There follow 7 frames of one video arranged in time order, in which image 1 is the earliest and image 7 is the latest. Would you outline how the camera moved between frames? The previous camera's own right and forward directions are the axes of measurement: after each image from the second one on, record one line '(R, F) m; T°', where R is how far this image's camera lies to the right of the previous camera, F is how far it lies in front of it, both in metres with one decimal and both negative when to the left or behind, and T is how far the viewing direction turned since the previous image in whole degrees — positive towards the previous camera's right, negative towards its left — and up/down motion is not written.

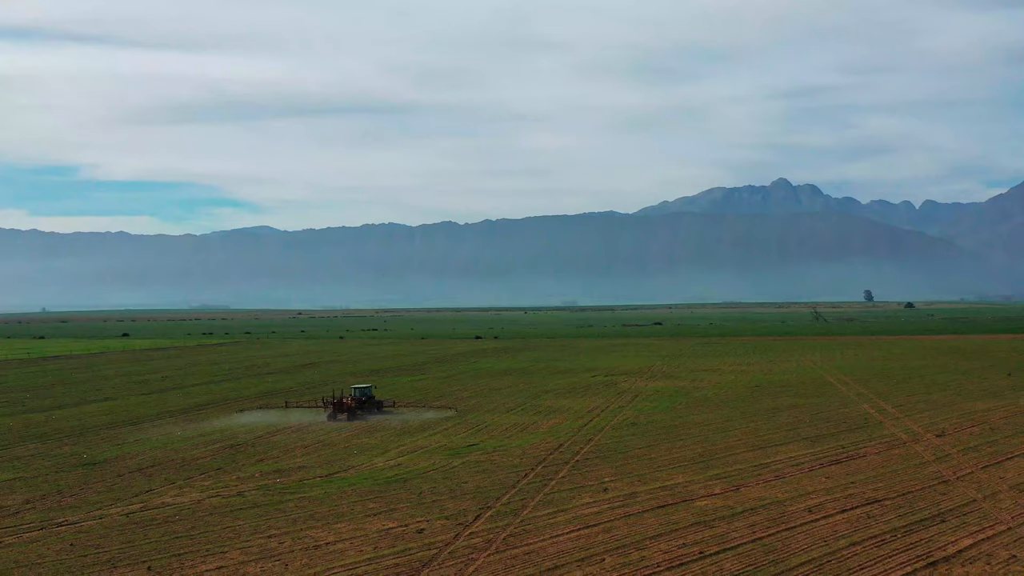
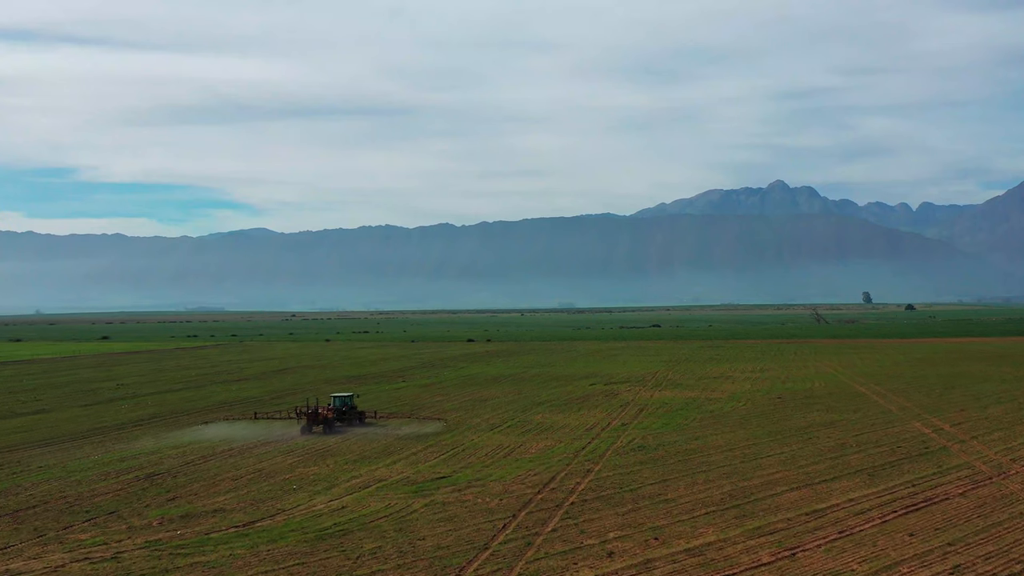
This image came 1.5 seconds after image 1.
(+0.5, +5.7) m; 0°
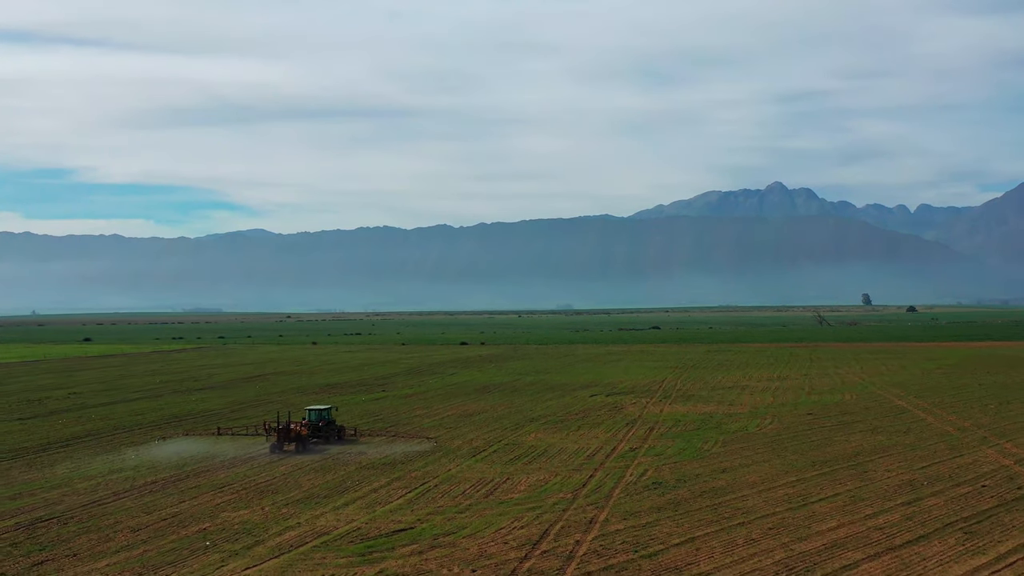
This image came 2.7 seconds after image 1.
(+0.4, +5.3) m; 0°
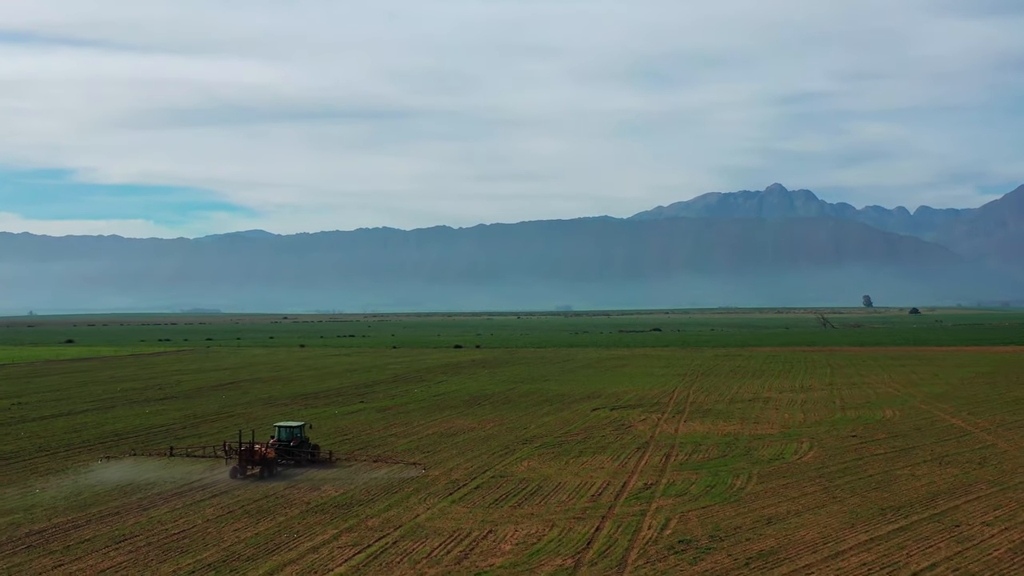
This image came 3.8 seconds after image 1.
(+0.3, +5.3) m; 0°
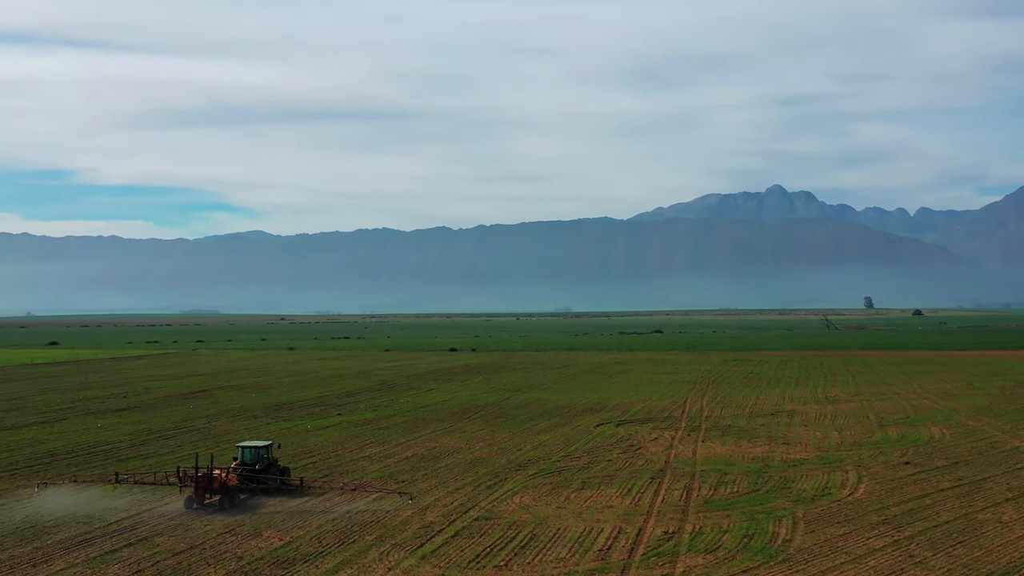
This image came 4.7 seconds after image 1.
(+0.3, +4.5) m; 0°
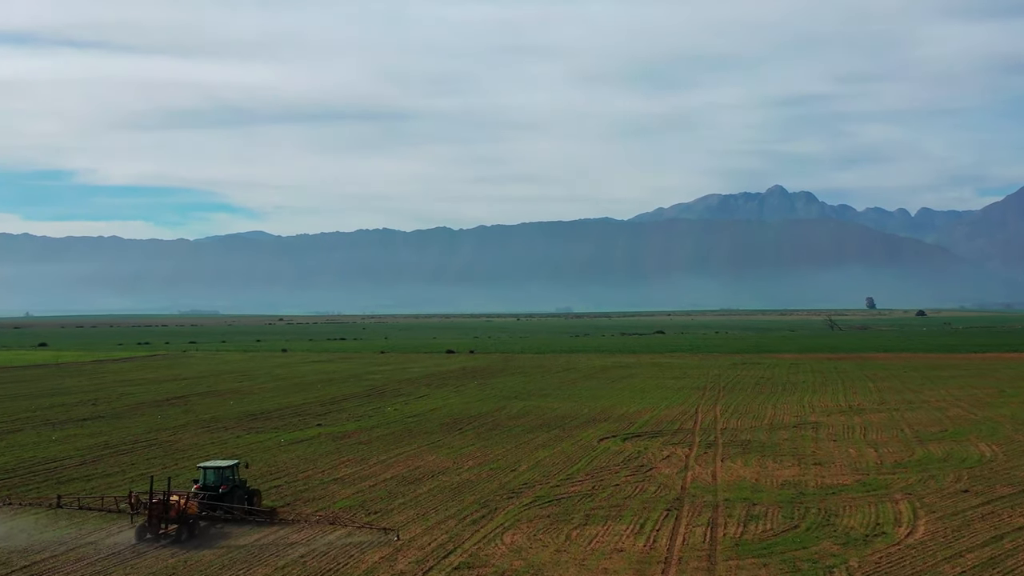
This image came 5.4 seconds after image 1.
(+0.2, +3.5) m; 0°
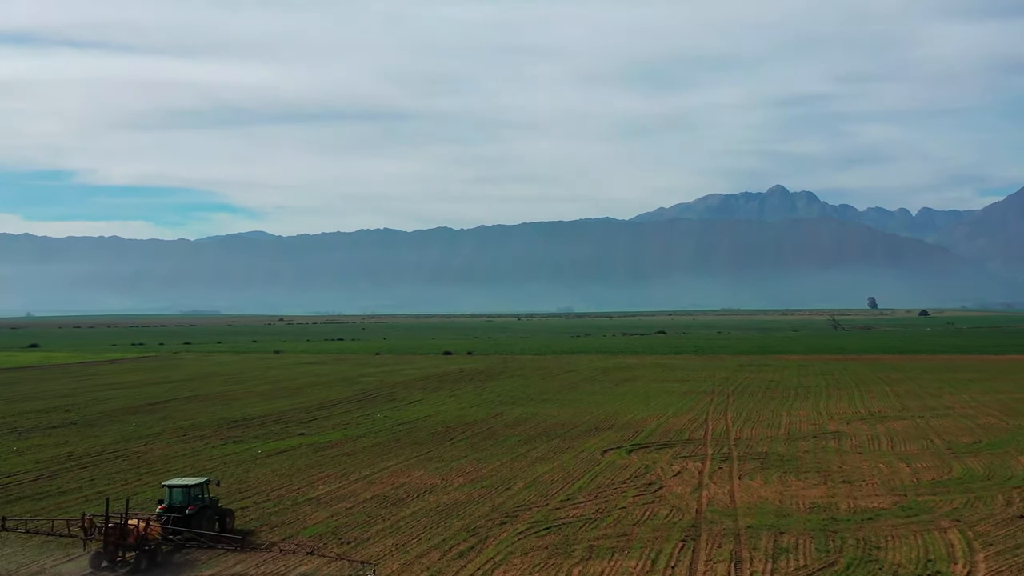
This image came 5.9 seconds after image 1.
(+0.2, +2.5) m; 0°
